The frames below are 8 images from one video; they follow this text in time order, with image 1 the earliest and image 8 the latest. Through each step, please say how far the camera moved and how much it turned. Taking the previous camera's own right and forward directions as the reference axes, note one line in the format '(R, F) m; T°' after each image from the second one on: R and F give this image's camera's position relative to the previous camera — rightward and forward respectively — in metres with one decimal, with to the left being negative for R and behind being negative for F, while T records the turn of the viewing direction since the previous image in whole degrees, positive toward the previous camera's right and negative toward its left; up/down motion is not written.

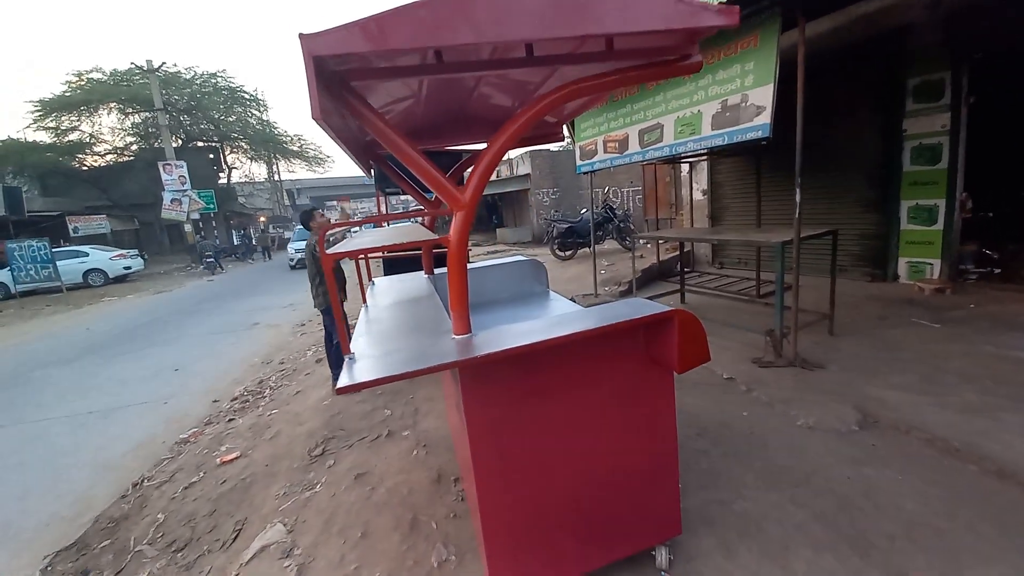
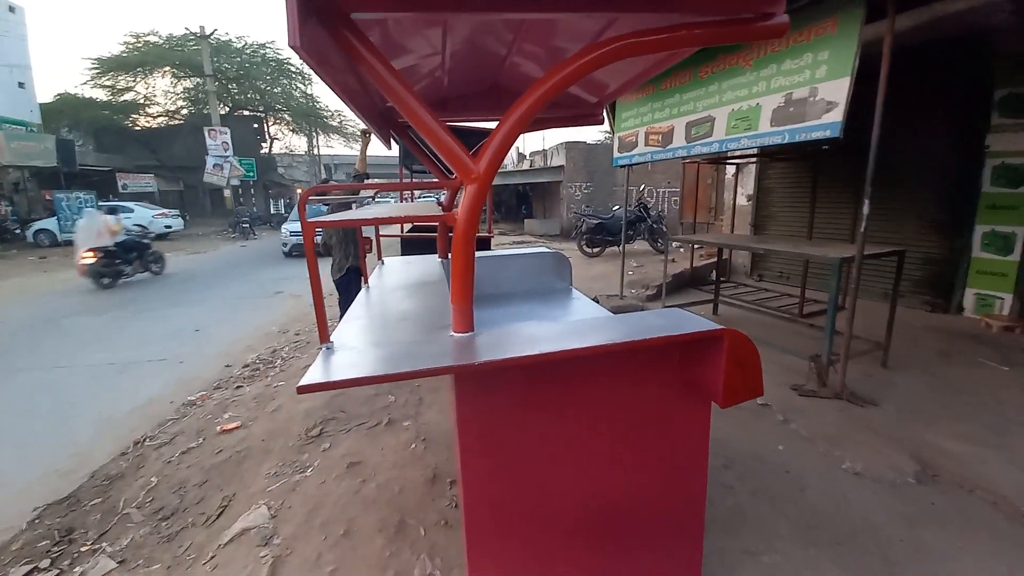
(0.0, +0.2) m; -3°
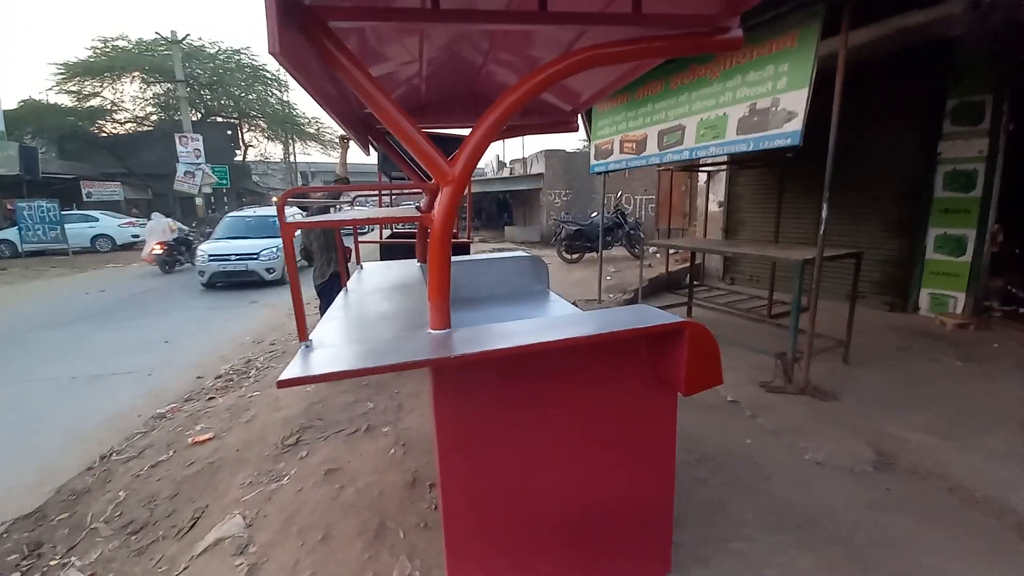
(0.0, 0.0) m; +3°
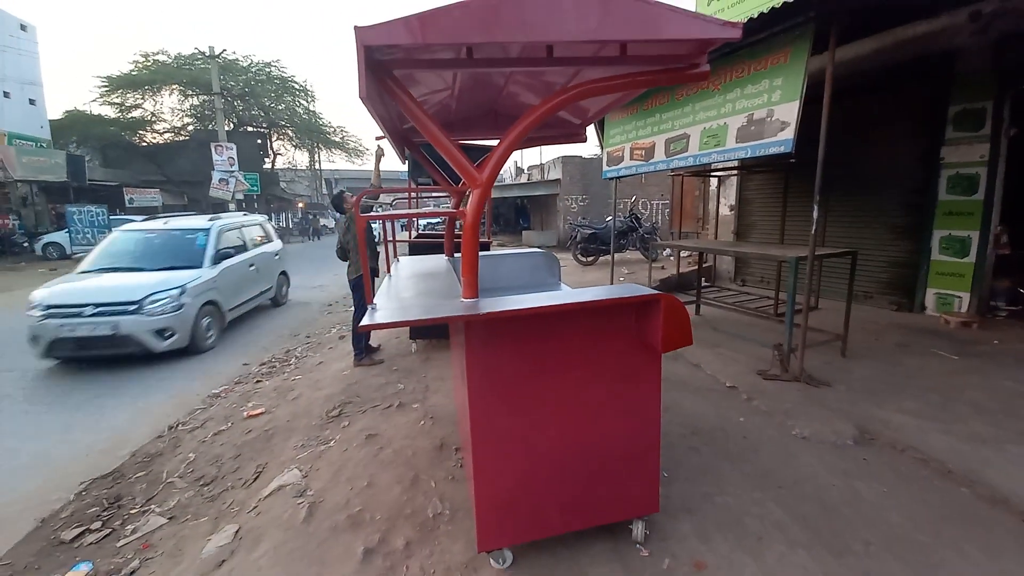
(0.0, -0.4) m; -2°
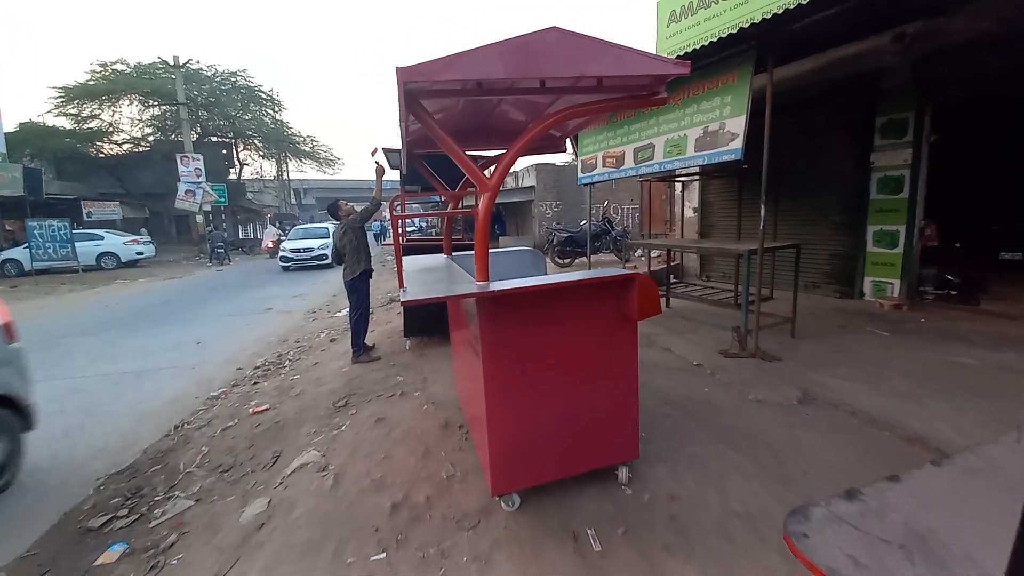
(-0.1, -0.4) m; +3°
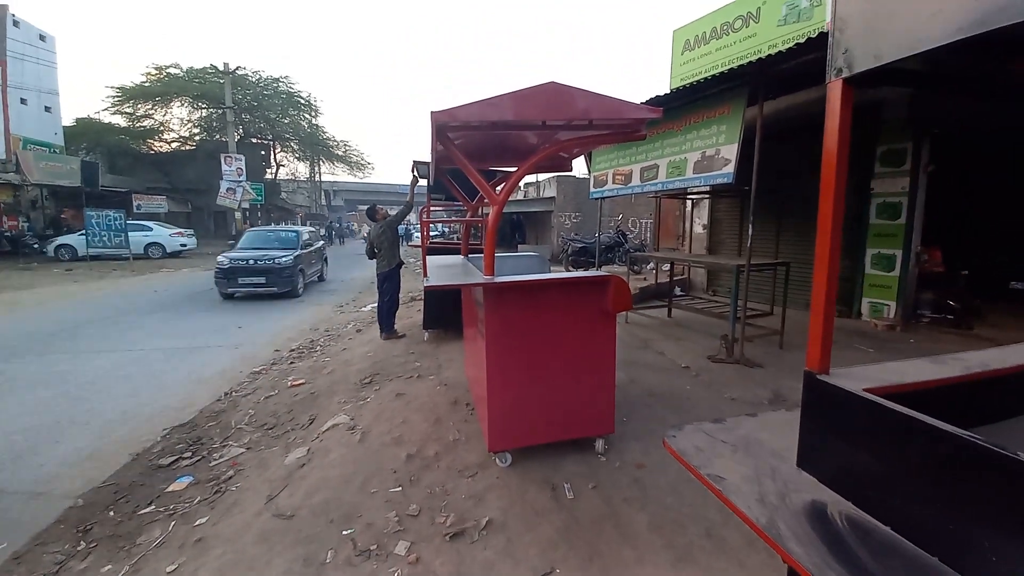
(+0.1, -0.5) m; -3°
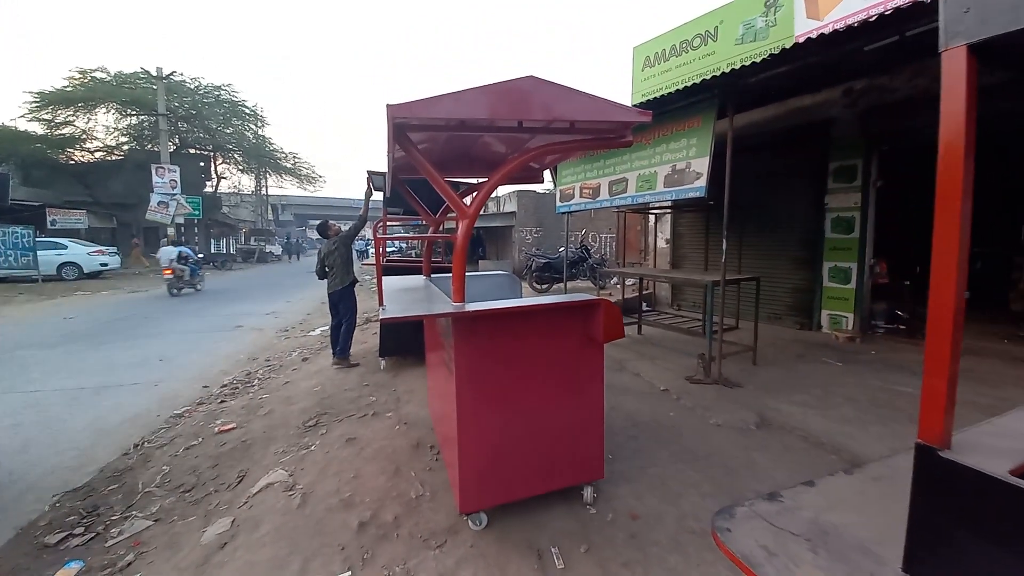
(-0.1, +0.4) m; +6°
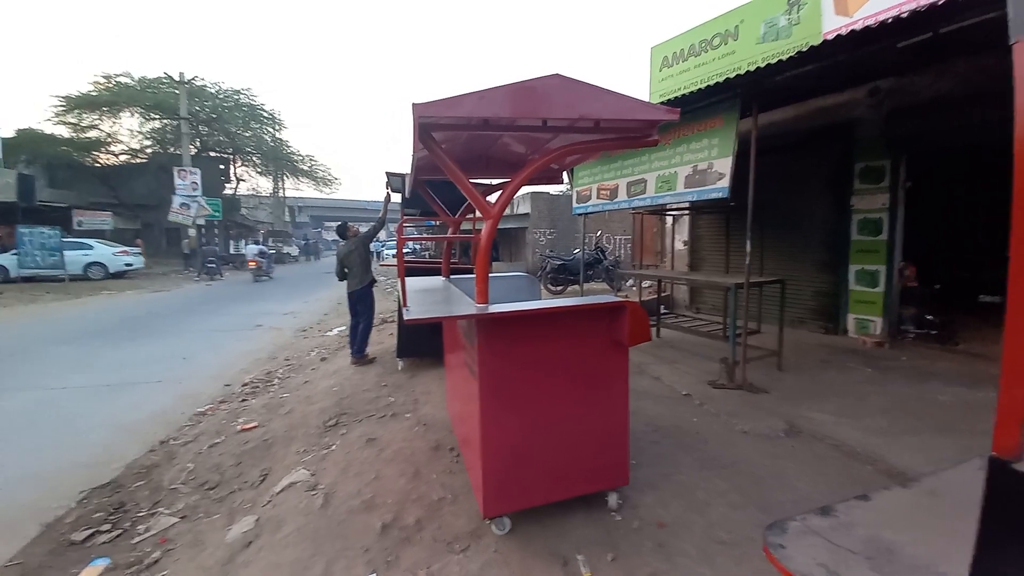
(-0.1, 0.0) m; -2°
